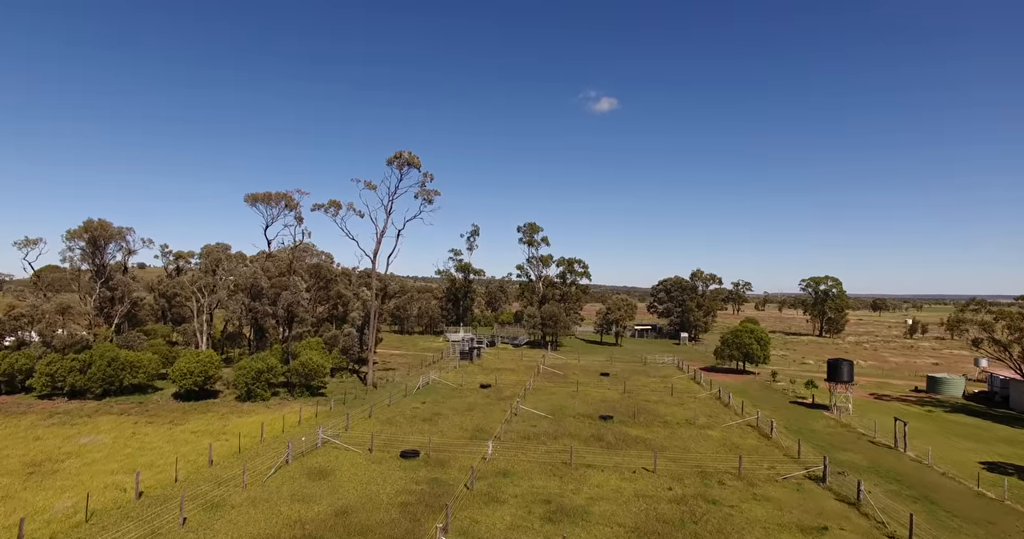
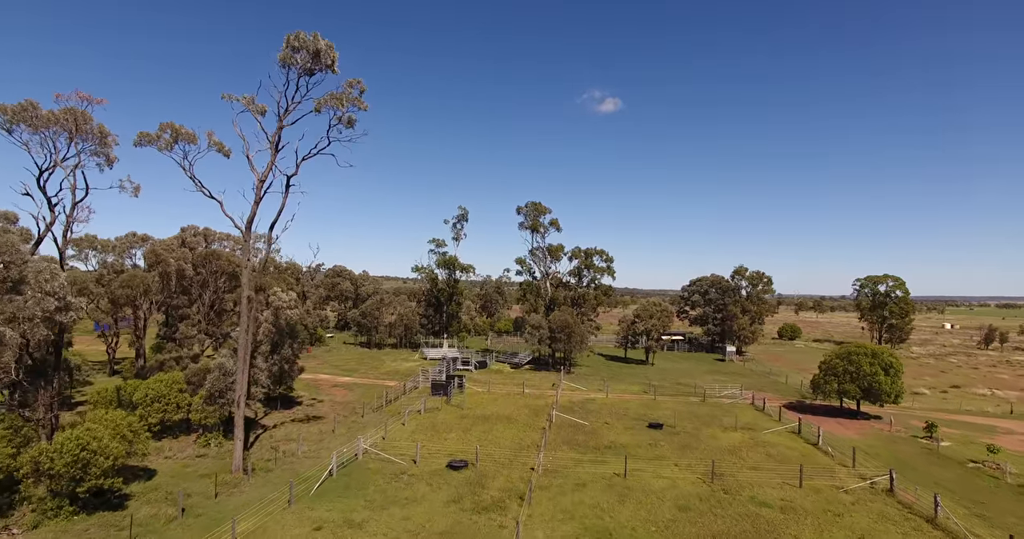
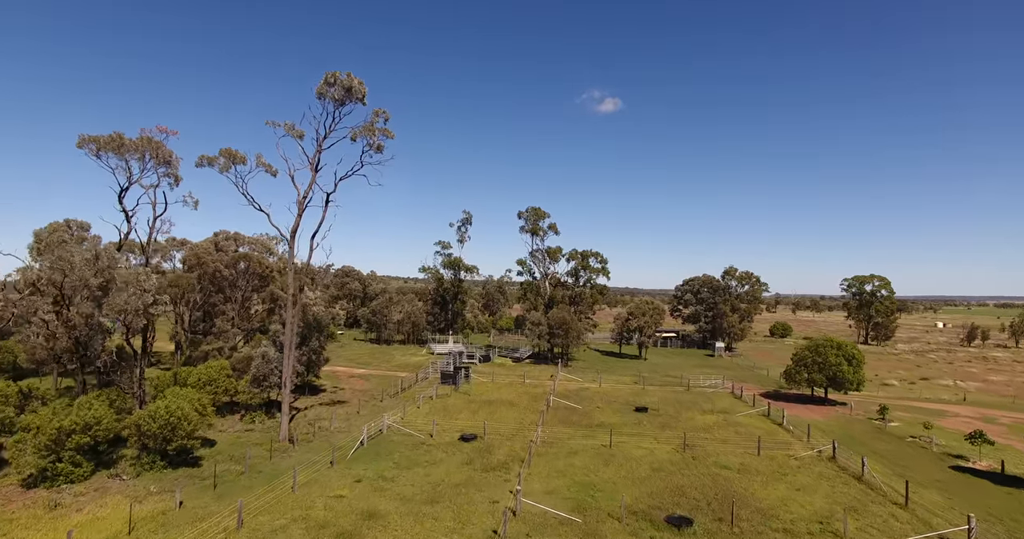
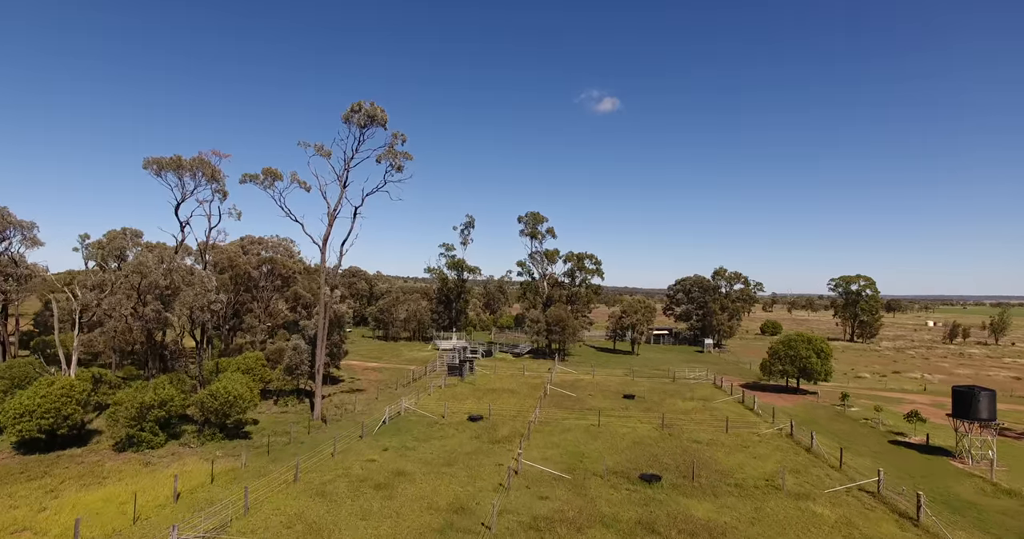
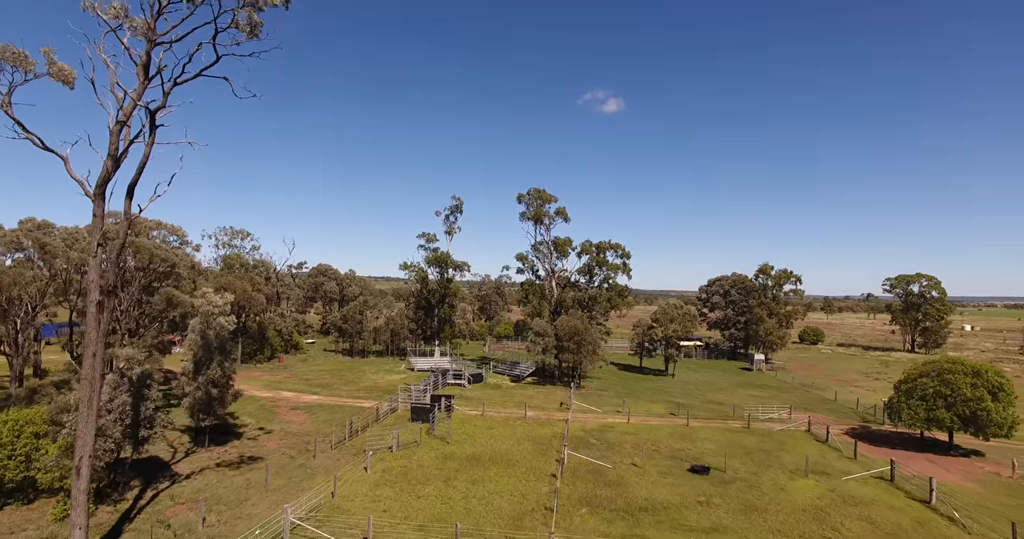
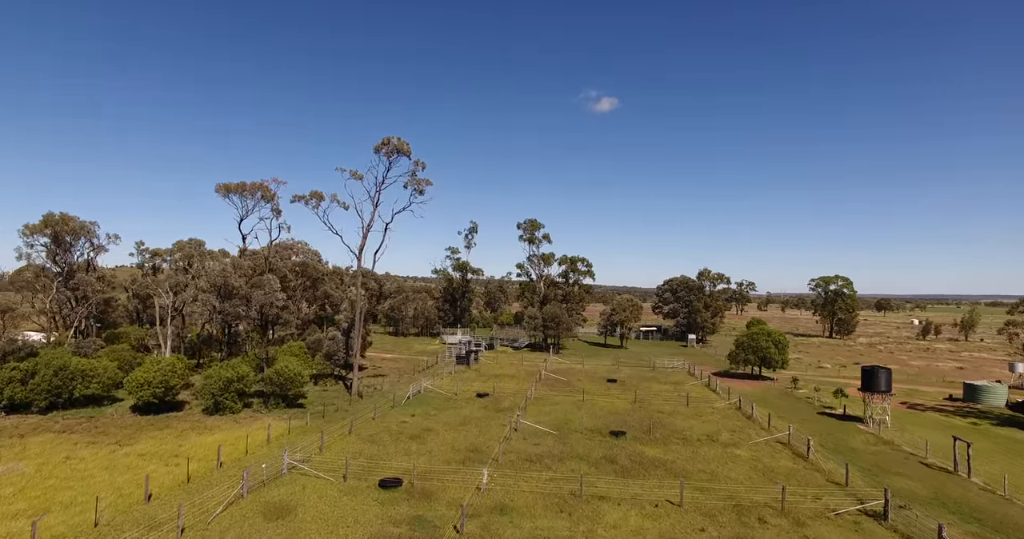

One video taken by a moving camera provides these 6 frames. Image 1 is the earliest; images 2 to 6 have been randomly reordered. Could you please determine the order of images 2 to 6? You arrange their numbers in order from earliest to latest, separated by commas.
6, 4, 3, 2, 5
